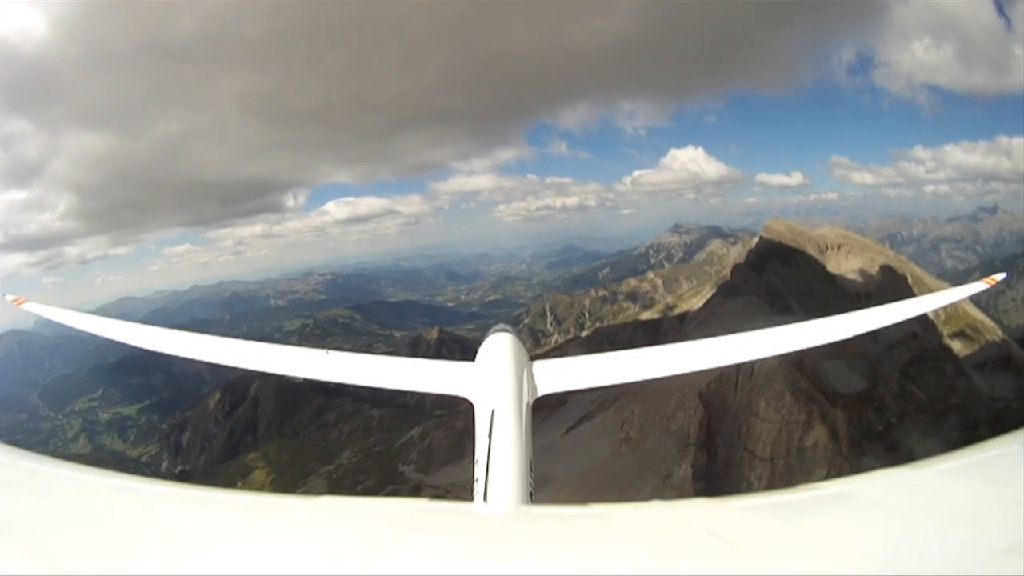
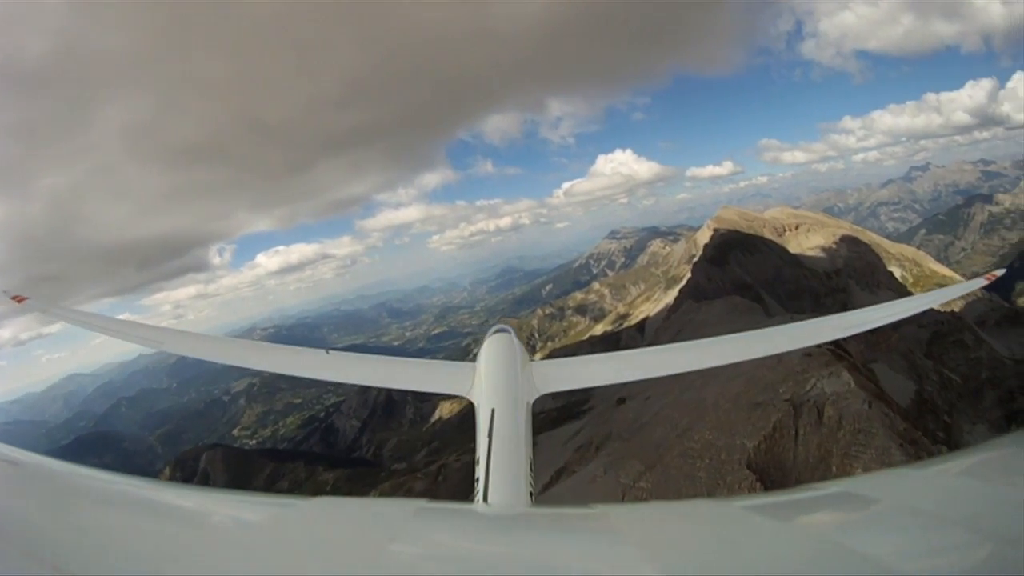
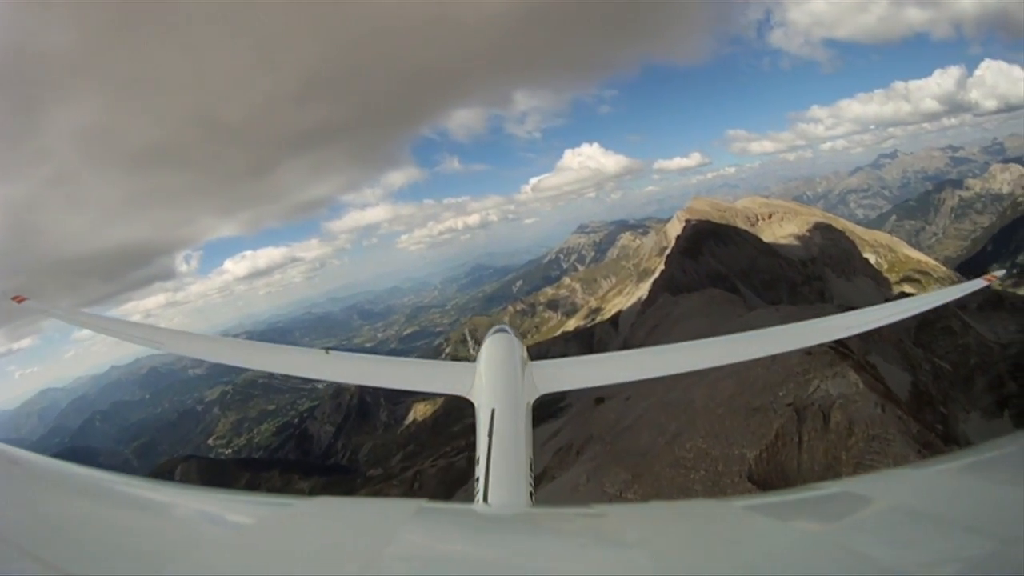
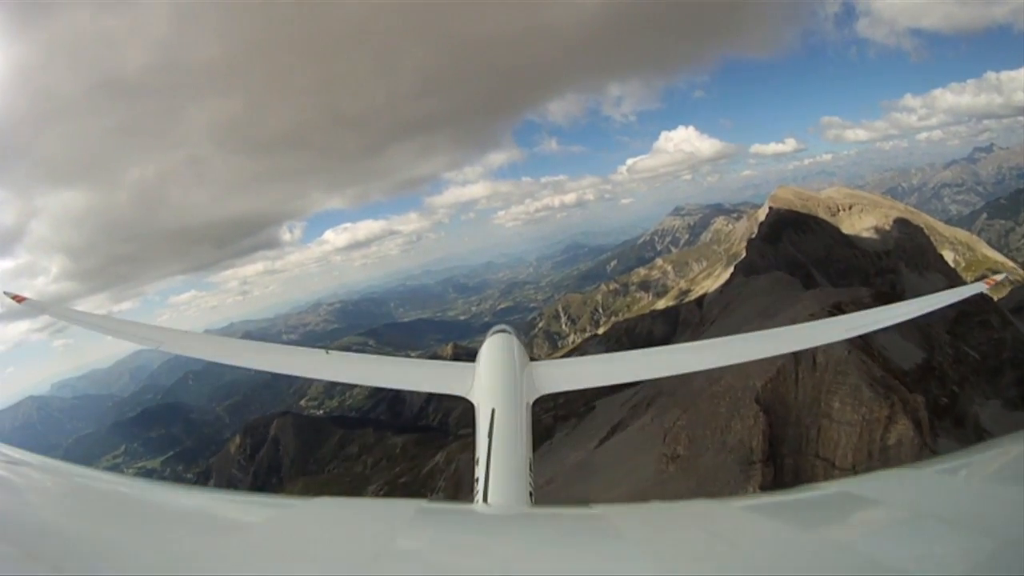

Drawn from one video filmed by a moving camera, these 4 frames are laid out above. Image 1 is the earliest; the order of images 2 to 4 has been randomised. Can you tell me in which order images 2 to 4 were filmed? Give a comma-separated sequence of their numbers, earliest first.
4, 2, 3
